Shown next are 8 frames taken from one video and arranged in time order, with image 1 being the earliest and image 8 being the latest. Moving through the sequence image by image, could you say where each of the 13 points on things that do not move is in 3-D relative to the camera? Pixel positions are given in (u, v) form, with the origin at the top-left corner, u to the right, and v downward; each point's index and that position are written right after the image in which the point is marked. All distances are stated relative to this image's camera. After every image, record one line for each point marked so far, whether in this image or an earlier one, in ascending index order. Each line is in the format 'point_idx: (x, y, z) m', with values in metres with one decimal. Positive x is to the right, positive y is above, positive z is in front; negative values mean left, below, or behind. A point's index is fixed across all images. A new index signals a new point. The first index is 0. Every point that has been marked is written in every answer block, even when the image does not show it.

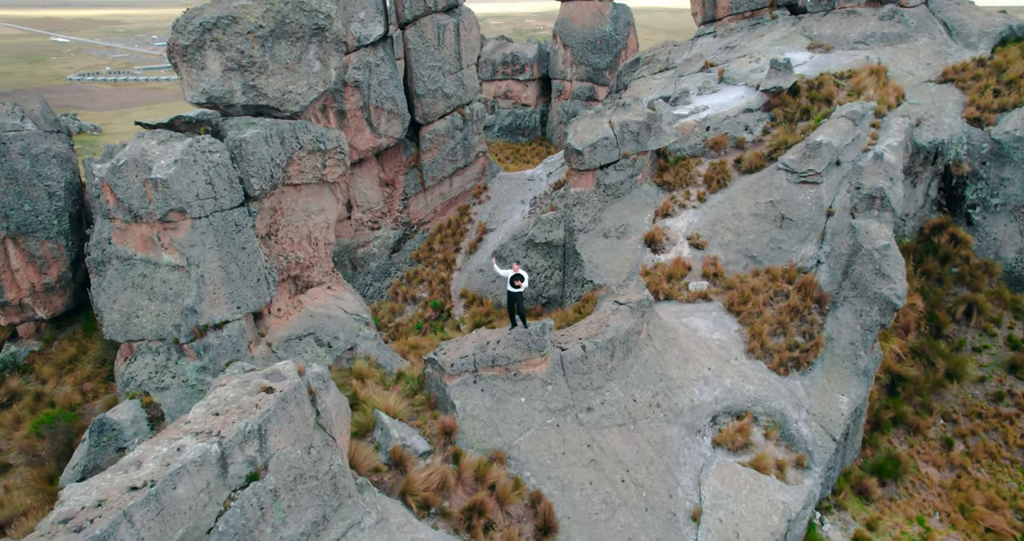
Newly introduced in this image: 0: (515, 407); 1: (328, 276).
0: (0.0, -1.7, +8.6) m
1: (-2.8, -0.1, +10.1) m
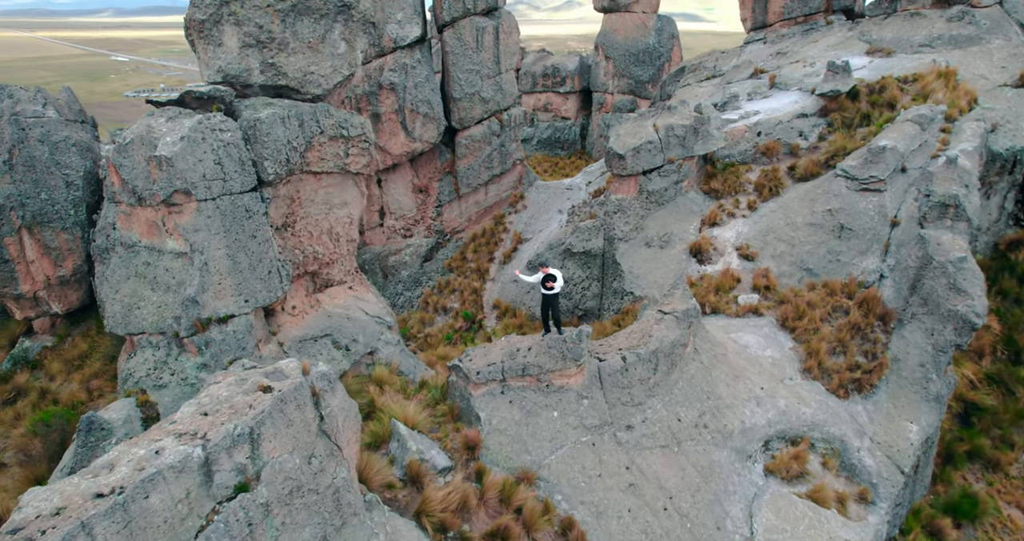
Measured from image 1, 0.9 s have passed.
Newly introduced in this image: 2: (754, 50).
0: (+0.4, -1.7, +7.7) m
1: (-2.3, -0.1, +9.5) m
2: (+6.9, +6.3, +19.0) m
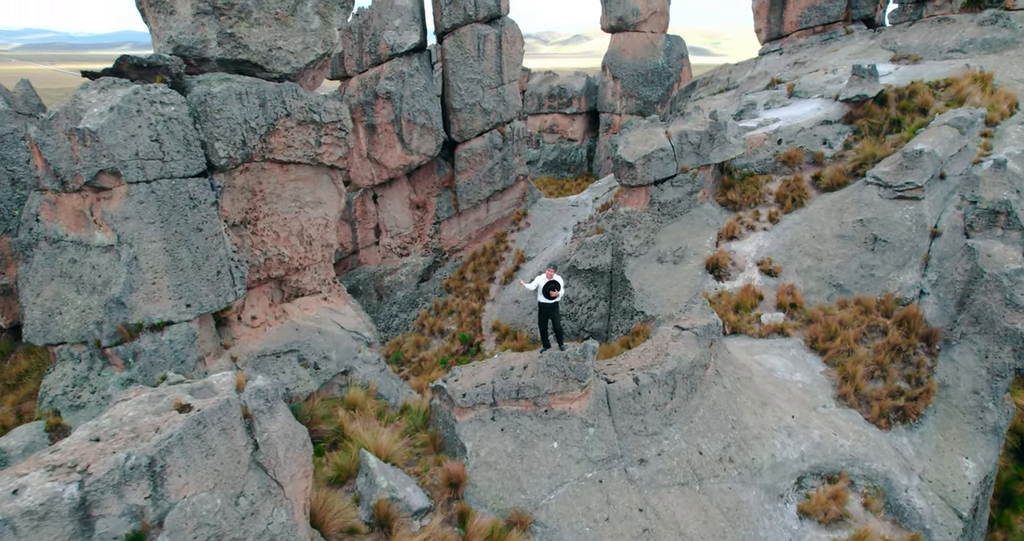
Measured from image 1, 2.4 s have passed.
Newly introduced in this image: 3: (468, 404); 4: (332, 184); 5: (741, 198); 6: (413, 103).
0: (+0.3, -1.8, +6.6) m
1: (-2.4, -0.2, +8.4) m
2: (+7.0, +5.7, +18.1) m
3: (-0.5, -1.3, +6.8) m
4: (-2.1, +1.0, +8.0) m
5: (+4.4, +1.4, +13.0) m
6: (-2.4, +4.1, +16.4) m
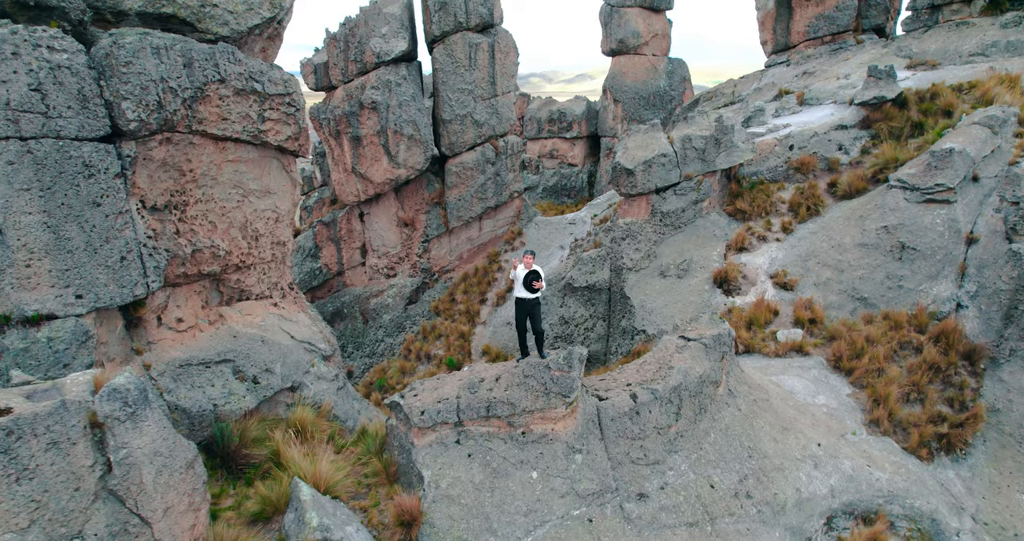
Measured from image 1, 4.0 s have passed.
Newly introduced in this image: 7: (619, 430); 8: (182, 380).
0: (0.0, -1.7, +5.3) m
1: (-2.6, -0.2, +7.3) m
2: (+6.8, +5.1, +17.2) m
3: (-0.7, -1.3, +5.6) m
4: (-2.4, +1.0, +6.9) m
5: (+4.2, +1.1, +11.9) m
6: (-2.6, +3.6, +15.5) m
7: (+0.9, -1.4, +5.9) m
8: (-2.9, -0.9, +5.8) m
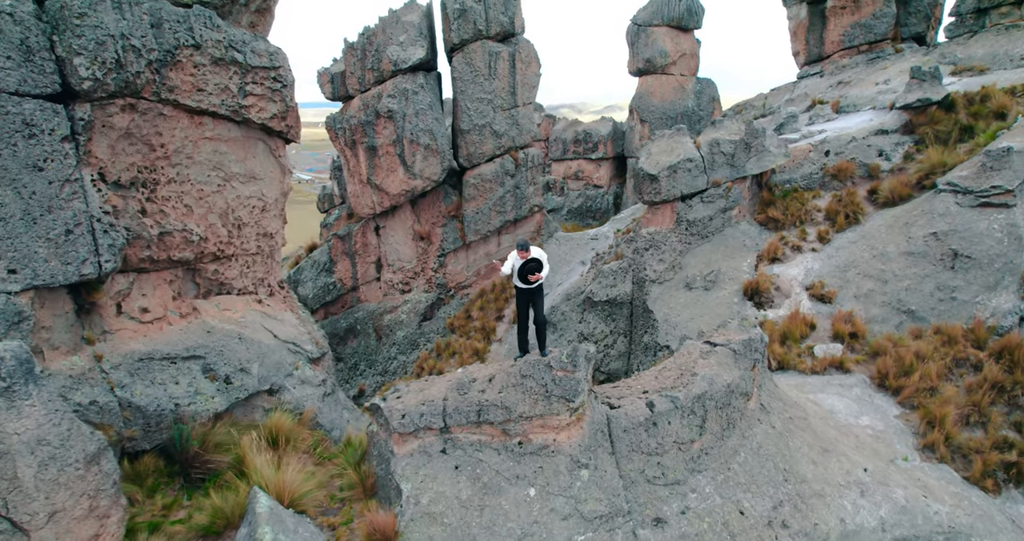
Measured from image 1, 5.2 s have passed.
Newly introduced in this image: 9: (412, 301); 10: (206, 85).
0: (0.0, -1.6, +4.6) m
1: (-2.5, -0.1, +6.7) m
2: (+7.3, +4.6, +16.5) m
3: (-0.7, -1.1, +4.9) m
4: (-2.3, +1.1, +6.4) m
5: (+4.5, +0.9, +11.1) m
6: (-2.2, +3.3, +15.1) m
7: (+0.9, -1.3, +5.1) m
8: (-2.9, -0.8, +5.2) m
9: (-2.5, -0.7, +16.5) m
10: (-2.5, +1.5, +5.5) m
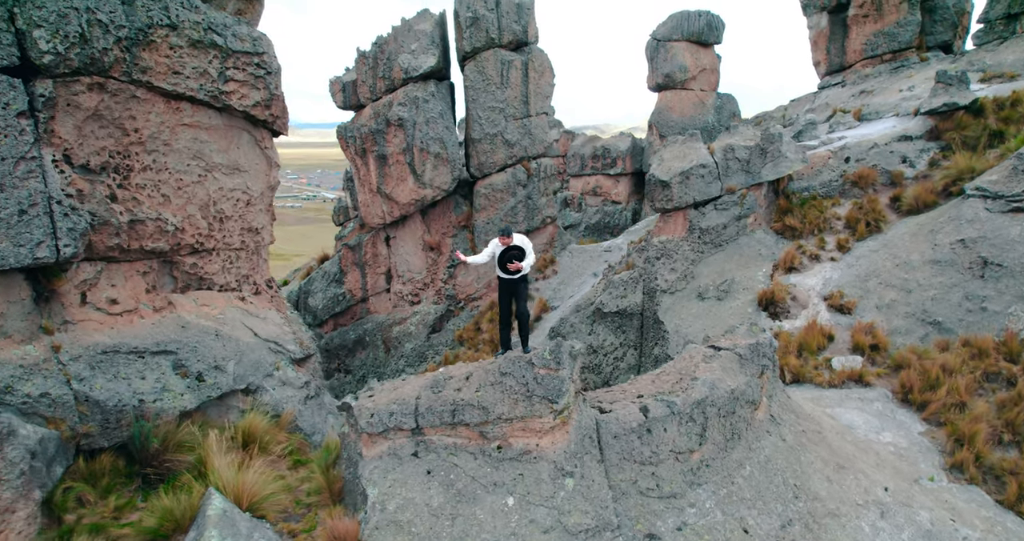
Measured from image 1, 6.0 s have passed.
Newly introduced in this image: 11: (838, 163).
0: (-0.2, -1.5, +4.2) m
1: (-2.6, -0.1, +6.4) m
2: (+7.6, +4.2, +16.0) m
3: (-0.9, -1.1, +4.5) m
4: (-2.4, +1.1, +6.2) m
5: (+4.6, +0.7, +10.6) m
6: (-1.9, +3.1, +14.9) m
7: (+0.8, -1.3, +4.6) m
8: (-3.0, -0.7, +4.9) m
9: (-2.2, -1.0, +16.2) m
10: (-2.6, +1.6, +5.3) m
11: (+5.5, +1.8, +11.2) m
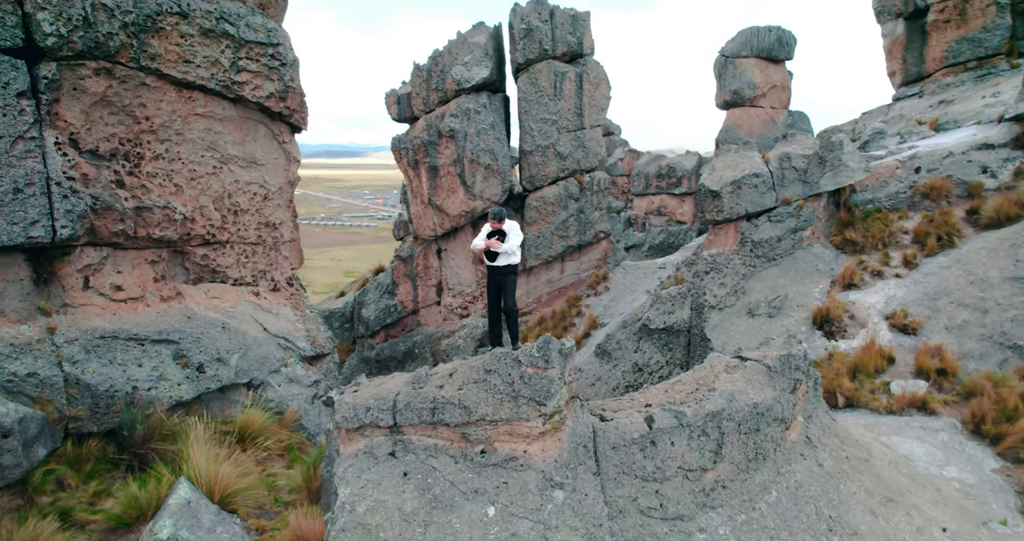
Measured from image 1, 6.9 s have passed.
0: (-0.3, -1.4, +3.8) m
1: (-2.4, -0.1, +6.4) m
2: (+8.9, +3.7, +15.0) m
3: (-0.9, -1.0, +4.2) m
4: (-2.2, +1.2, +6.1) m
5: (+5.2, +0.5, +9.8) m
6: (-0.8, +2.8, +14.8) m
7: (+0.7, -1.2, +4.2) m
8: (-3.0, -0.6, +4.9) m
9: (-1.1, -1.3, +16.0) m
10: (-2.5, +1.7, +5.3) m
11: (+6.1, +1.5, +10.3) m
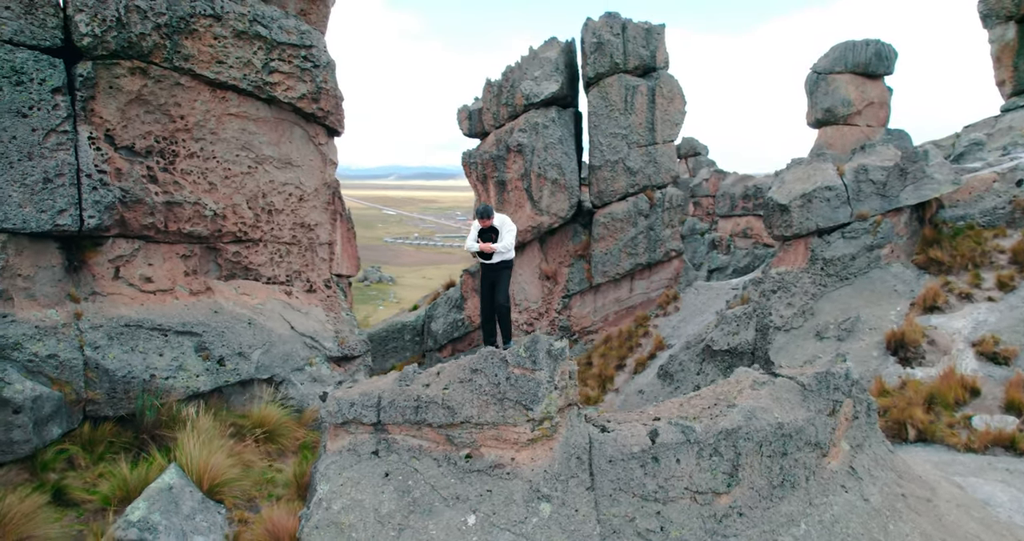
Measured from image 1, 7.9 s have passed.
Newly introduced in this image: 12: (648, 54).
0: (-0.4, -1.4, +3.6) m
1: (-2.1, 0.0, +6.5) m
2: (+10.3, +3.1, +13.6) m
3: (-1.0, -0.9, +4.1) m
4: (-1.9, +1.2, +6.2) m
5: (+5.9, +0.2, +8.9) m
6: (+0.7, +2.5, +14.7) m
7: (+0.6, -1.2, +3.9) m
8: (-2.9, -0.5, +5.0) m
9: (+0.5, -1.7, +15.8) m
10: (-2.3, +1.7, +5.5) m
11: (+6.9, +1.1, +9.3) m
12: (+3.0, +4.8, +14.7) m
